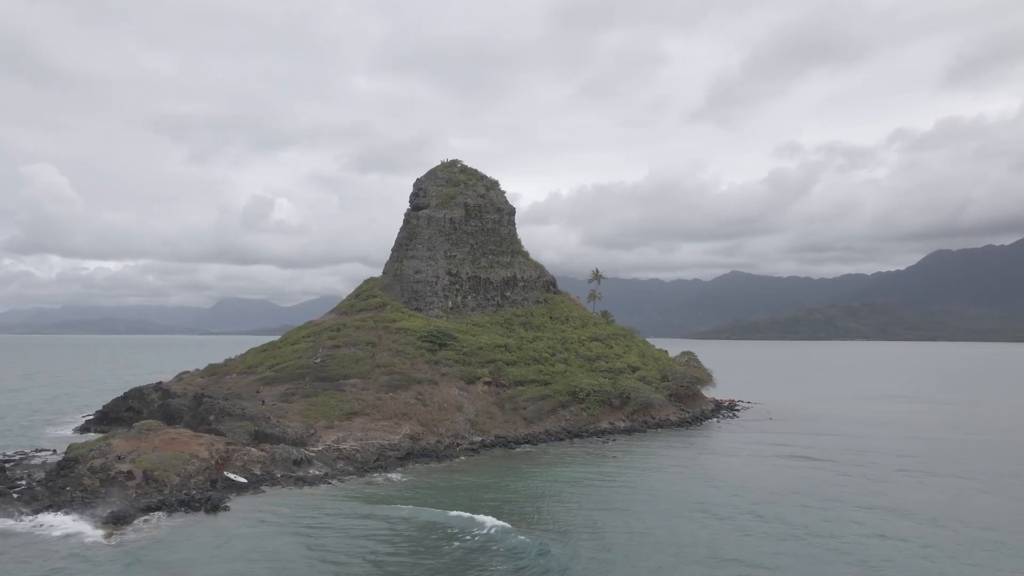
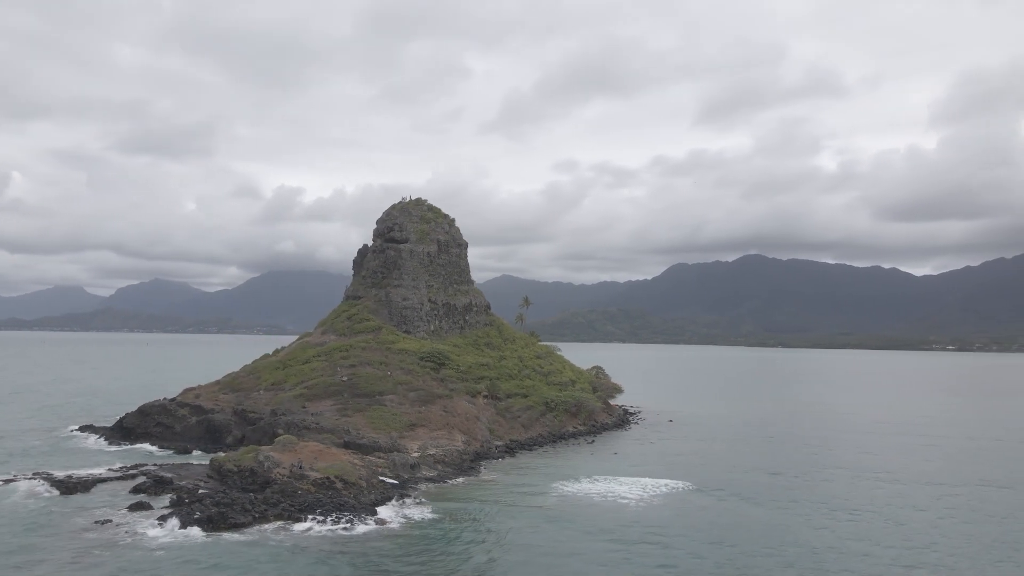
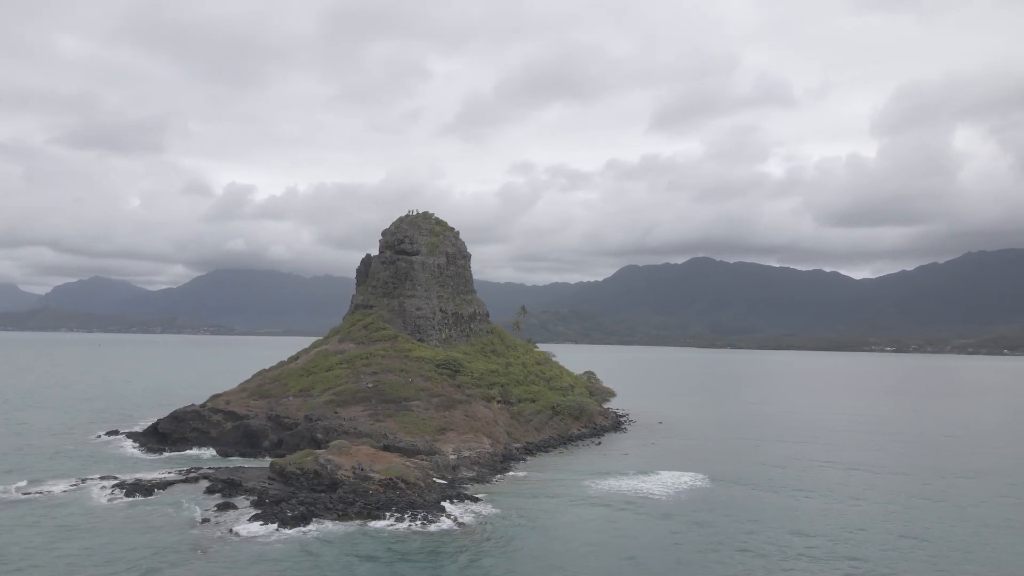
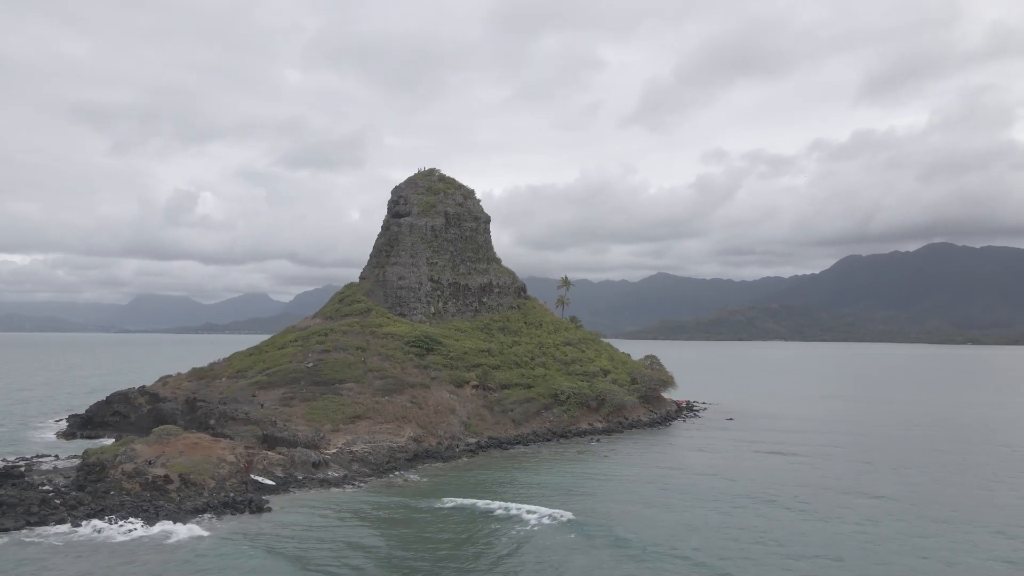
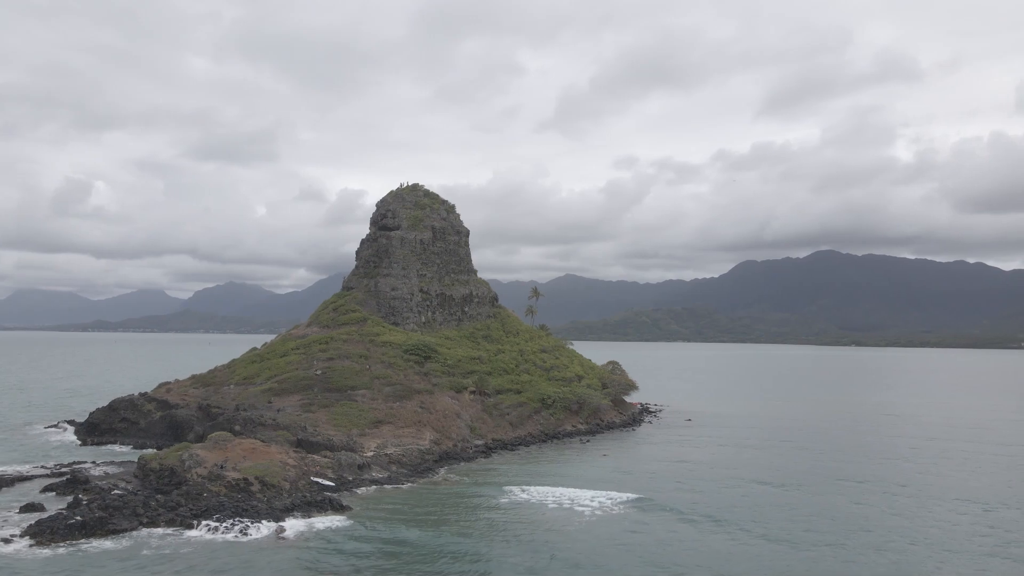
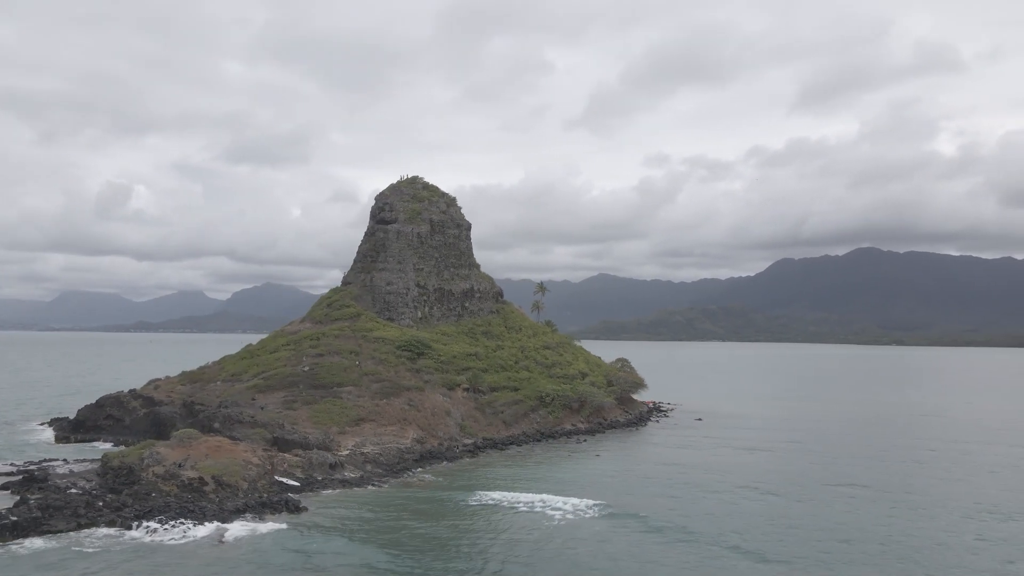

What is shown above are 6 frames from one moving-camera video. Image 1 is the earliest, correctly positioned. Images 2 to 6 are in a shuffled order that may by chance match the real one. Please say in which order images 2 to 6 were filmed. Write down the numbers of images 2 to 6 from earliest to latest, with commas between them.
4, 6, 5, 2, 3
